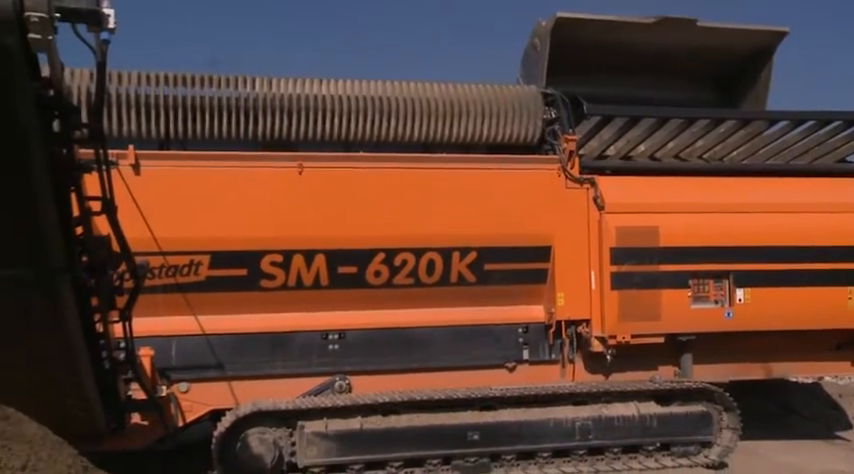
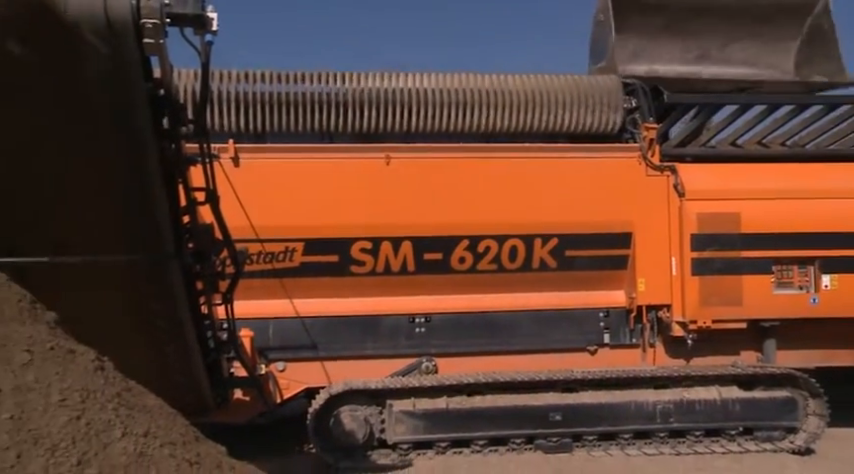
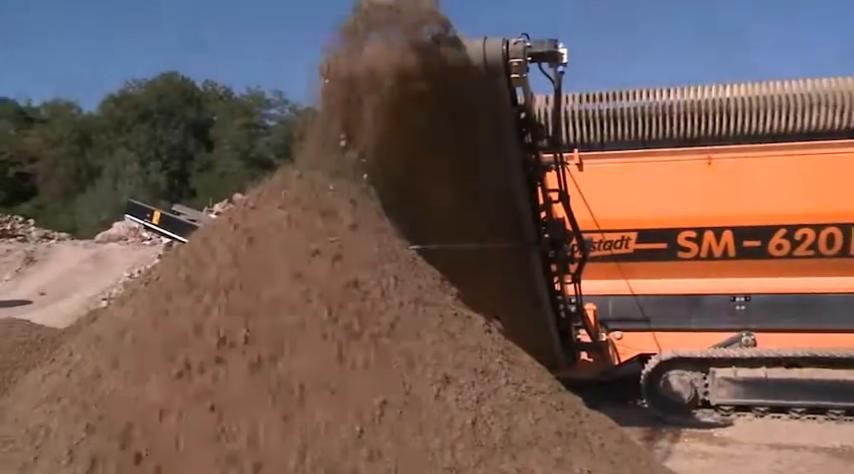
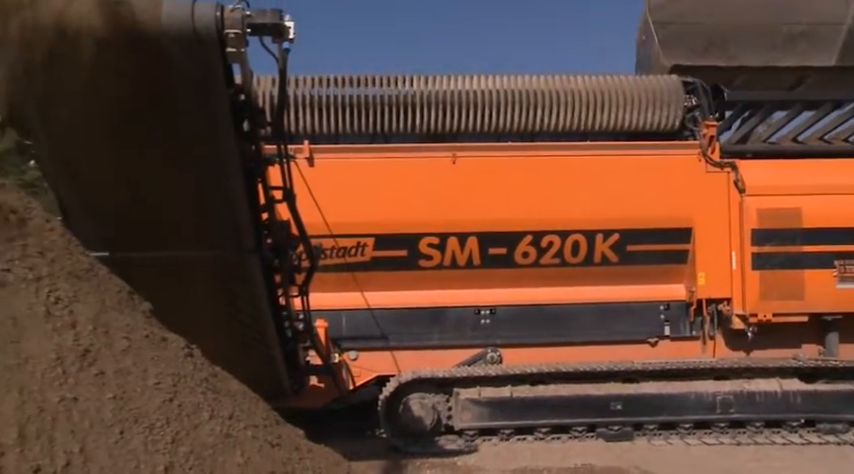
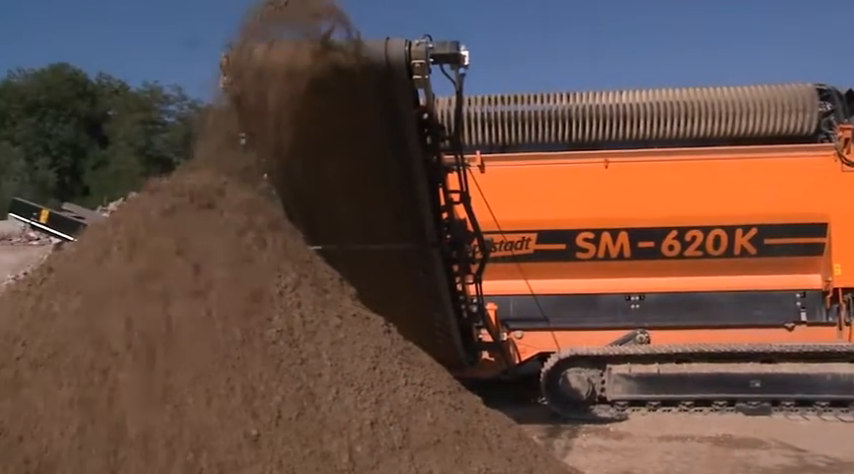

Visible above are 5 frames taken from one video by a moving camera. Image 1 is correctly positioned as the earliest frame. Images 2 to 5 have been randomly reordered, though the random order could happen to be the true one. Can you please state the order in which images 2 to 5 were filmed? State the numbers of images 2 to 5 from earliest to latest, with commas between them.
2, 4, 5, 3
